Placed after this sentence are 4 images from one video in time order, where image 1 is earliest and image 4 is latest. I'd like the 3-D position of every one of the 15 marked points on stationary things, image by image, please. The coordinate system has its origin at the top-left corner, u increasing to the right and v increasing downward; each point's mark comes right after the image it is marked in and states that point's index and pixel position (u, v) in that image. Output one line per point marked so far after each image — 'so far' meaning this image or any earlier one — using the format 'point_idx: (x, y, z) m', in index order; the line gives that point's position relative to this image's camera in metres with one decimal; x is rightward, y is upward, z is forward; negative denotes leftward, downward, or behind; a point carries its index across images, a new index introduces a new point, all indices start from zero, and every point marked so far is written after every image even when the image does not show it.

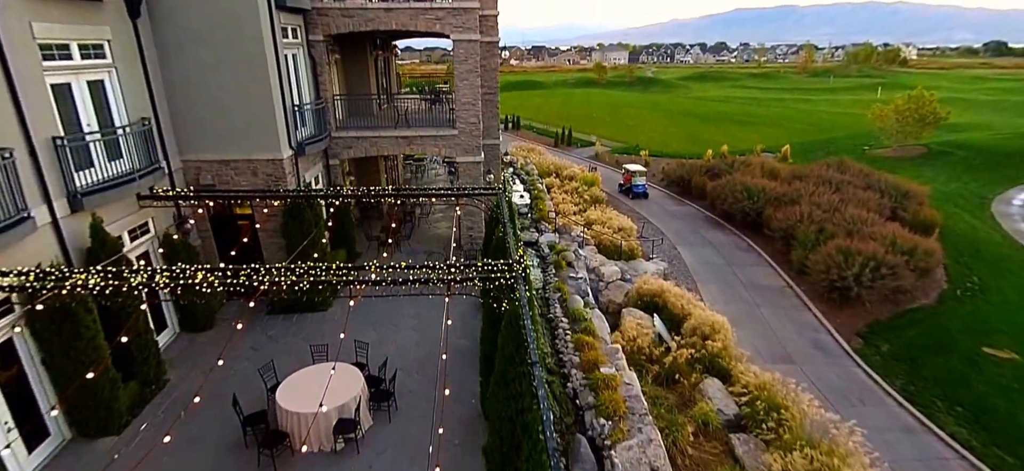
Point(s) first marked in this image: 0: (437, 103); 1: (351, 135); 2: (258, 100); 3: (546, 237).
0: (-2.3, +4.2, +15.4) m
1: (-4.5, +2.8, +13.7) m
2: (-5.5, +2.9, +10.7) m
3: (+1.1, 0.0, +15.8) m
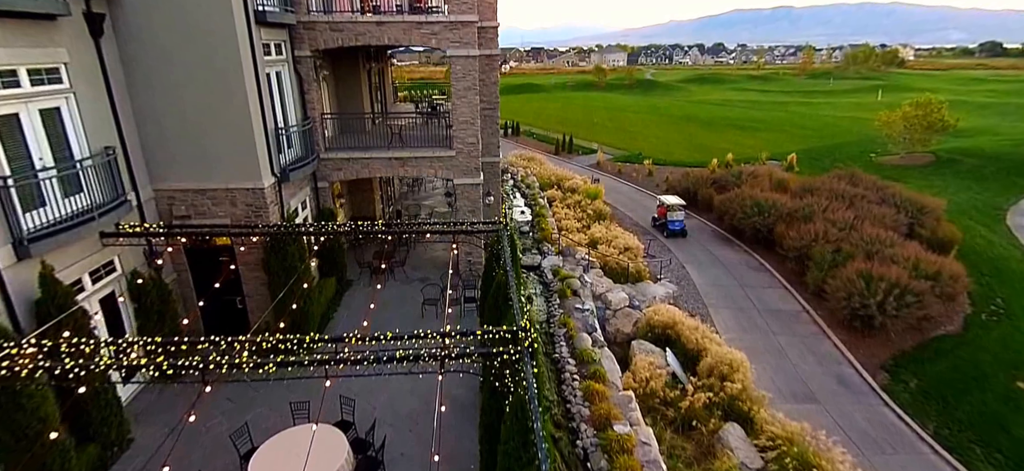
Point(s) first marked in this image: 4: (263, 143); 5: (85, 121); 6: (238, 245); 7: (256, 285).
0: (-2.3, +3.5, +14.5) m
1: (-4.5, +2.1, +12.8) m
2: (-5.5, +2.2, +9.8) m
3: (+1.1, -0.7, +14.9) m
4: (-5.2, +2.0, +10.2) m
5: (-7.3, +2.0, +8.3) m
6: (-5.6, -0.2, +10.0) m
7: (-5.6, -1.1, +10.6) m
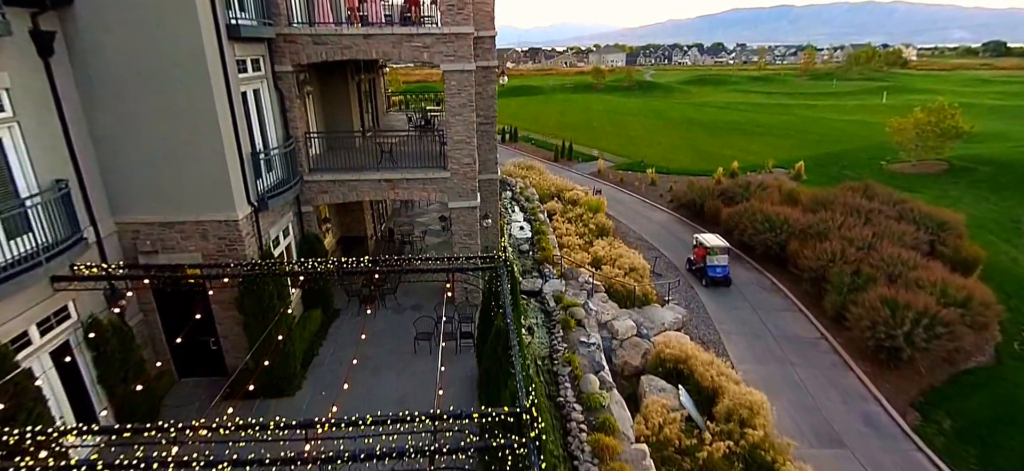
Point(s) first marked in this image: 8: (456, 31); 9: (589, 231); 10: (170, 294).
0: (-2.4, +2.8, +13.6) m
1: (-4.5, +1.4, +11.9) m
2: (-5.5, +1.5, +8.9) m
3: (+1.1, -1.4, +14.0) m
4: (-5.2, +1.3, +9.3) m
5: (-7.3, +1.3, +7.4) m
6: (-5.6, -0.9, +9.1) m
7: (-5.6, -1.8, +9.7) m
8: (-1.3, +4.6, +11.0) m
9: (+3.1, +0.2, +19.6) m
10: (-6.6, -1.1, +9.5) m
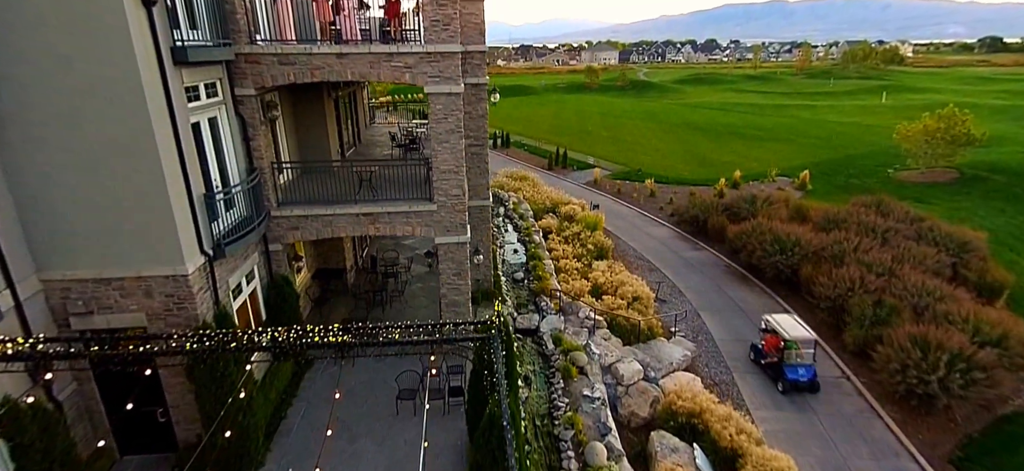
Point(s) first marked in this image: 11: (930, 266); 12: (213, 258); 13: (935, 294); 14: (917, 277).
0: (-2.5, +1.9, +12.3) m
1: (-4.7, +0.5, +10.6) m
2: (-5.6, +0.6, +7.5) m
3: (+1.0, -2.2, +12.8) m
4: (-5.3, +0.3, +8.0) m
5: (-7.3, +0.3, +6.1) m
6: (-5.7, -1.8, +7.8) m
7: (-5.7, -2.7, +8.4) m
8: (-1.4, +3.7, +9.7) m
9: (+2.8, -0.6, +18.4) m
10: (-6.7, -2.1, +8.1) m
11: (+12.7, -0.9, +14.9) m
12: (-5.3, -0.4, +8.6) m
13: (+11.6, -1.6, +13.4) m
14: (+11.7, -1.2, +14.1) m
